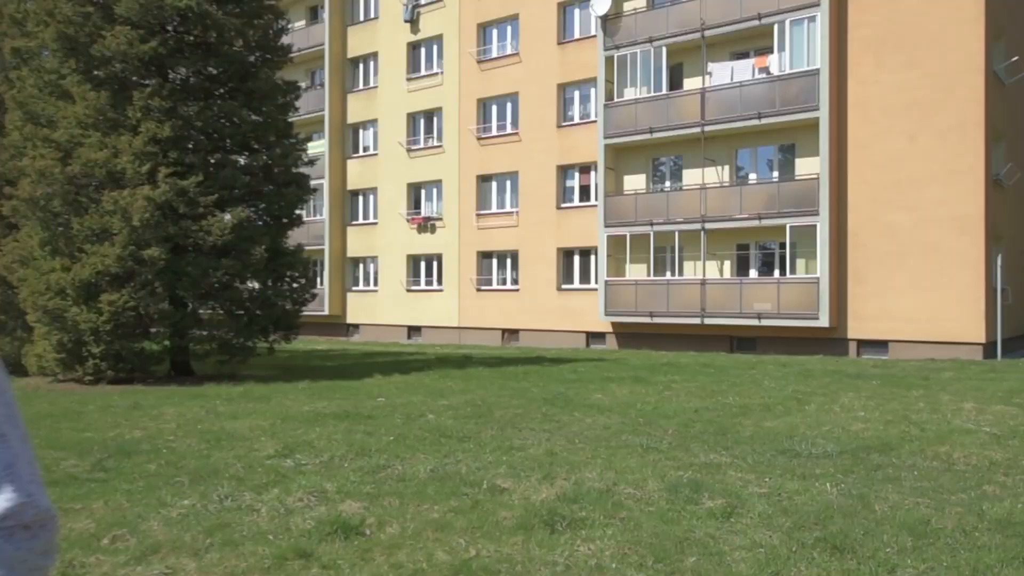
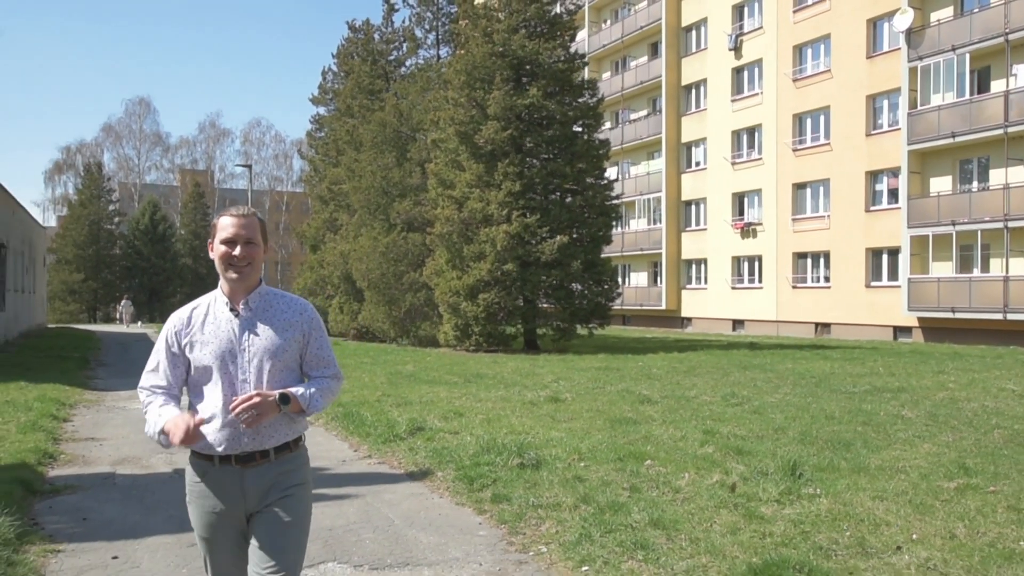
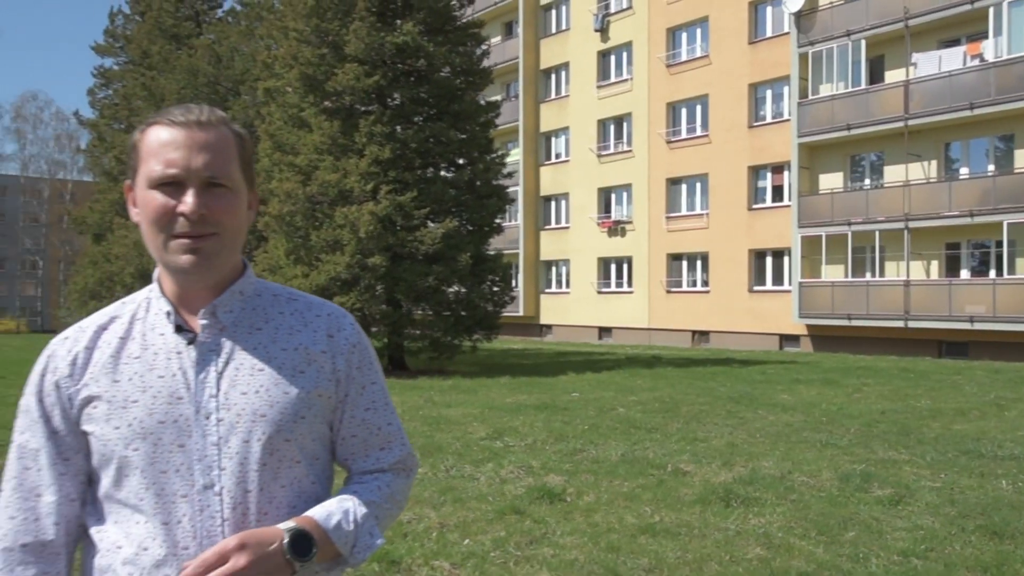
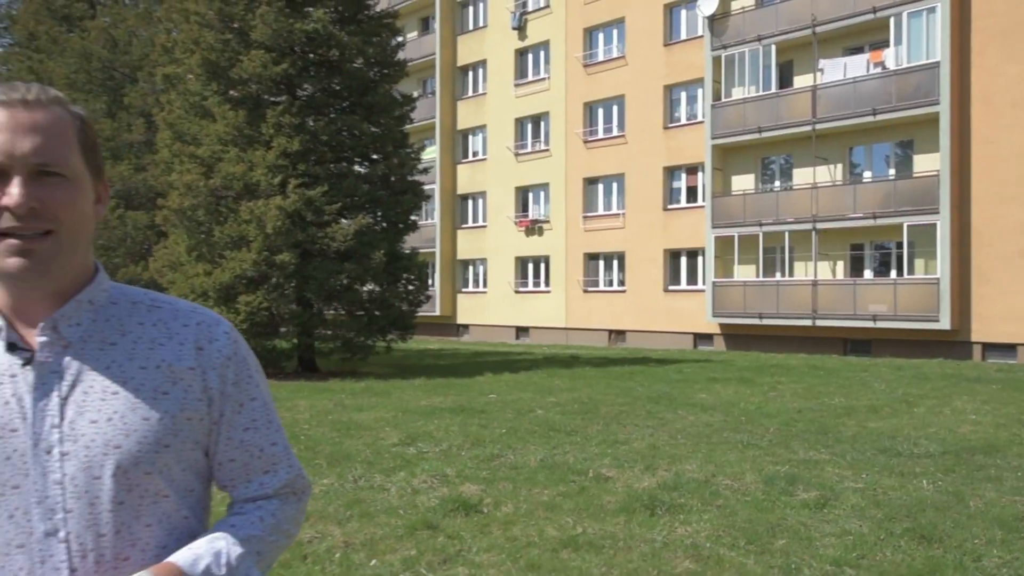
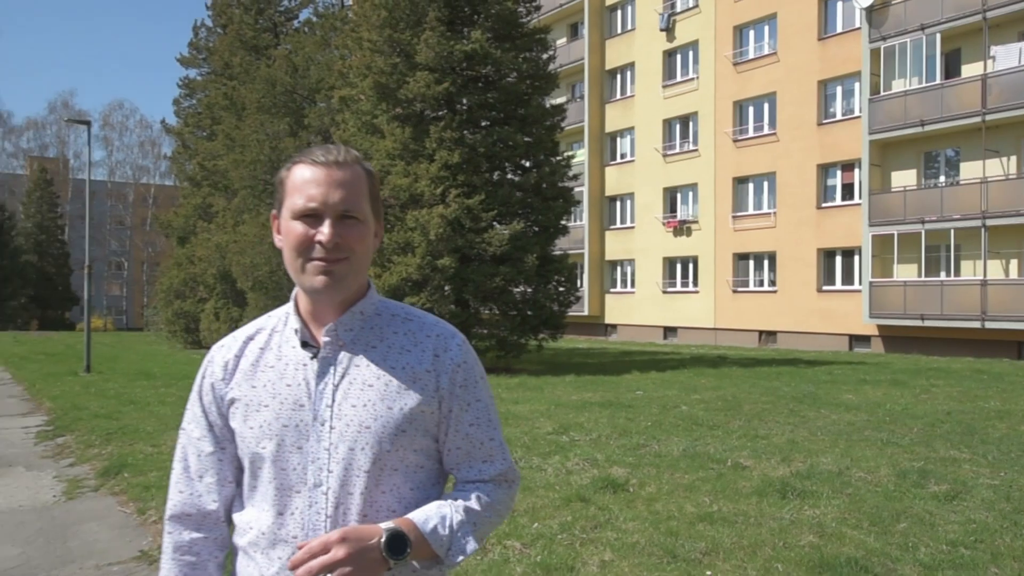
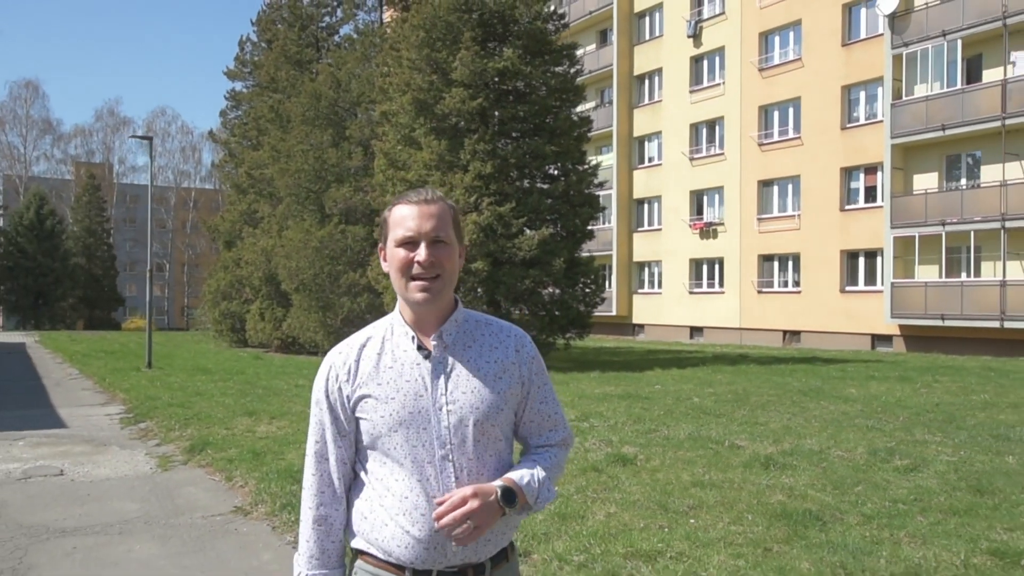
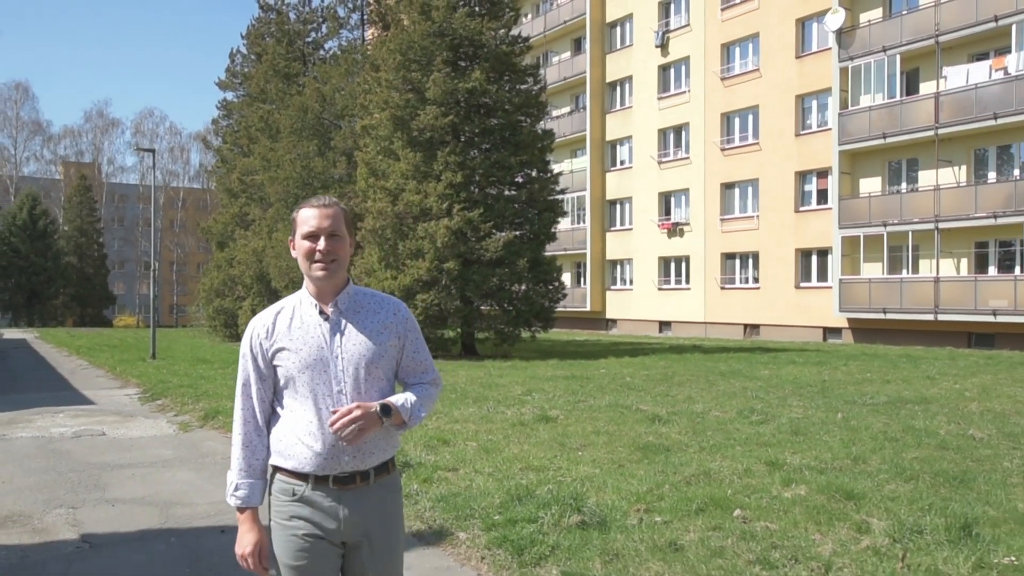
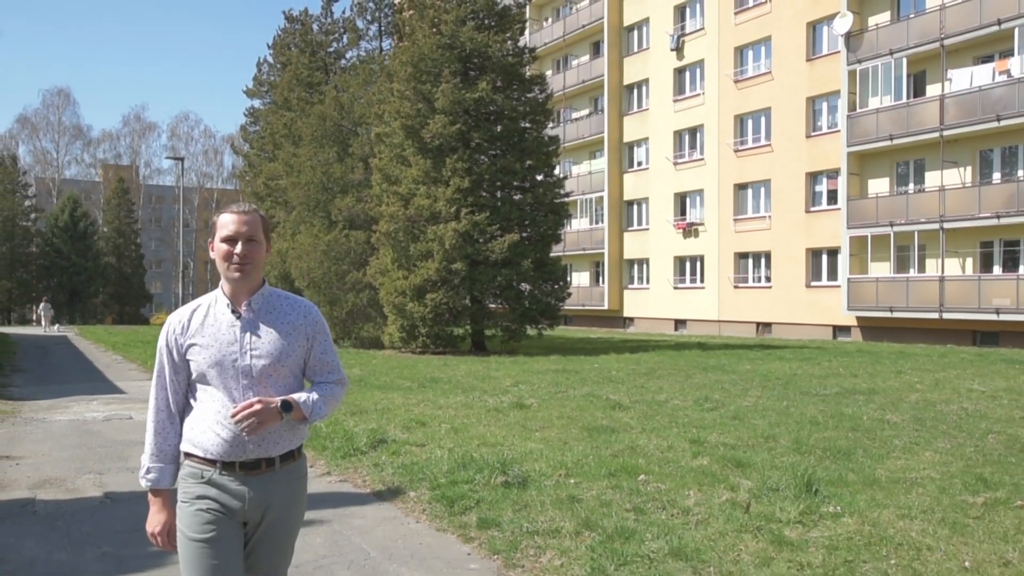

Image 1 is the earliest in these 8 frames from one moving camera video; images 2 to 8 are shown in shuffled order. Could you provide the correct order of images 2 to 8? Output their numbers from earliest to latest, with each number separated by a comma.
4, 3, 5, 6, 7, 8, 2
